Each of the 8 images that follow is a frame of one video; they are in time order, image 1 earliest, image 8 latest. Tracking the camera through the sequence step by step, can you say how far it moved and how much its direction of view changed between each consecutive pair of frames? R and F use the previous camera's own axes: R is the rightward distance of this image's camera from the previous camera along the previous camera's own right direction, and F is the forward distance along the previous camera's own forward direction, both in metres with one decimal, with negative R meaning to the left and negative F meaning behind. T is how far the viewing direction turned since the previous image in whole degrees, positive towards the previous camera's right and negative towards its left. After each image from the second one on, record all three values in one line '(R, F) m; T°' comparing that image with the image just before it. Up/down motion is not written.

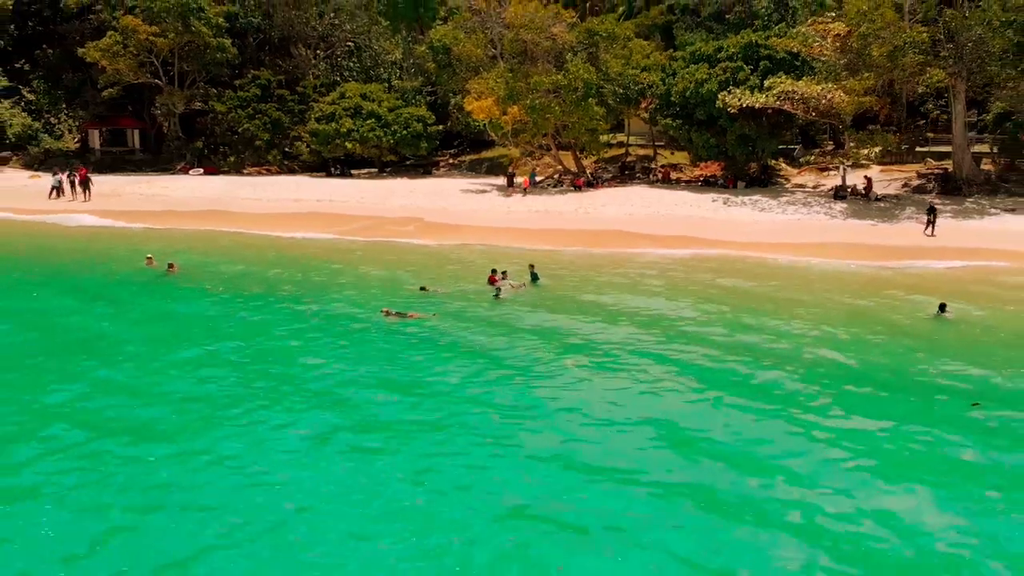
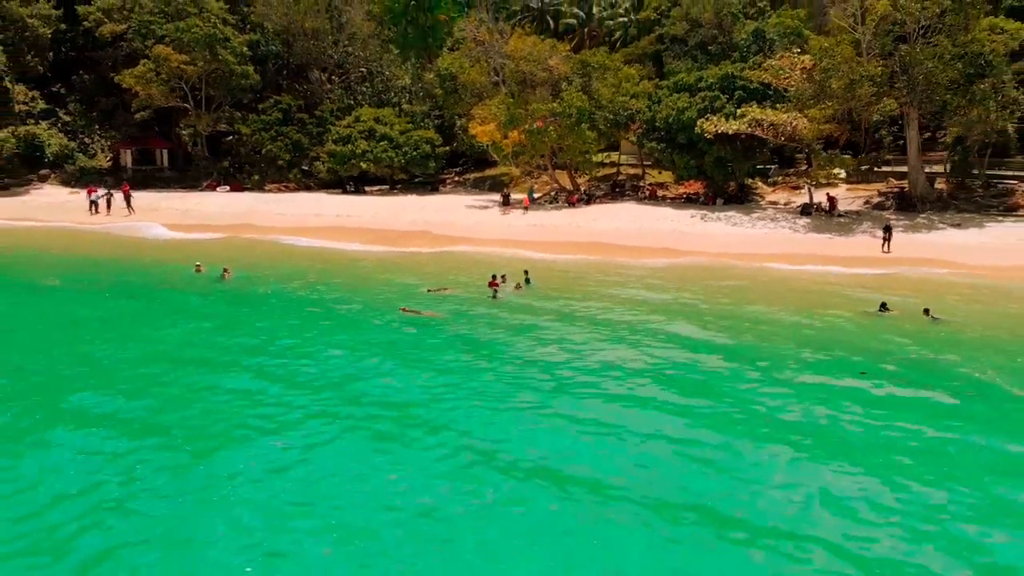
(+0.2, -3.1) m; 0°
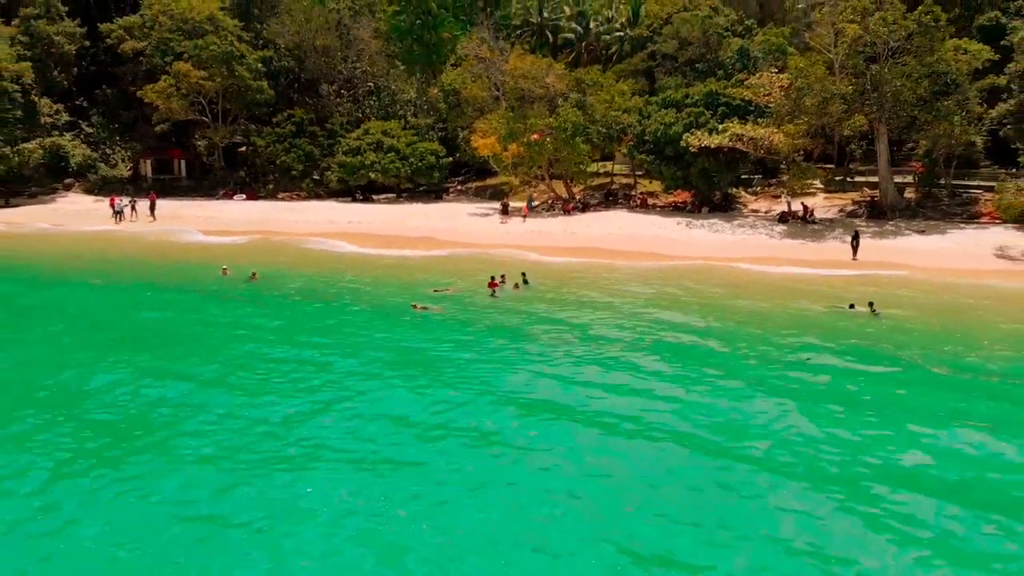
(+0.1, -2.4) m; 0°
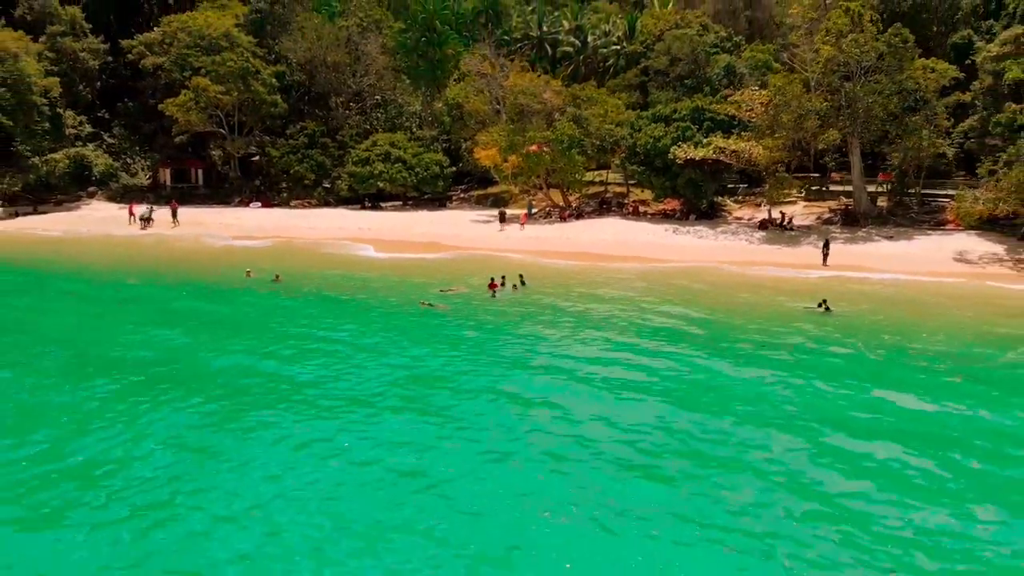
(+0.1, -2.5) m; 0°
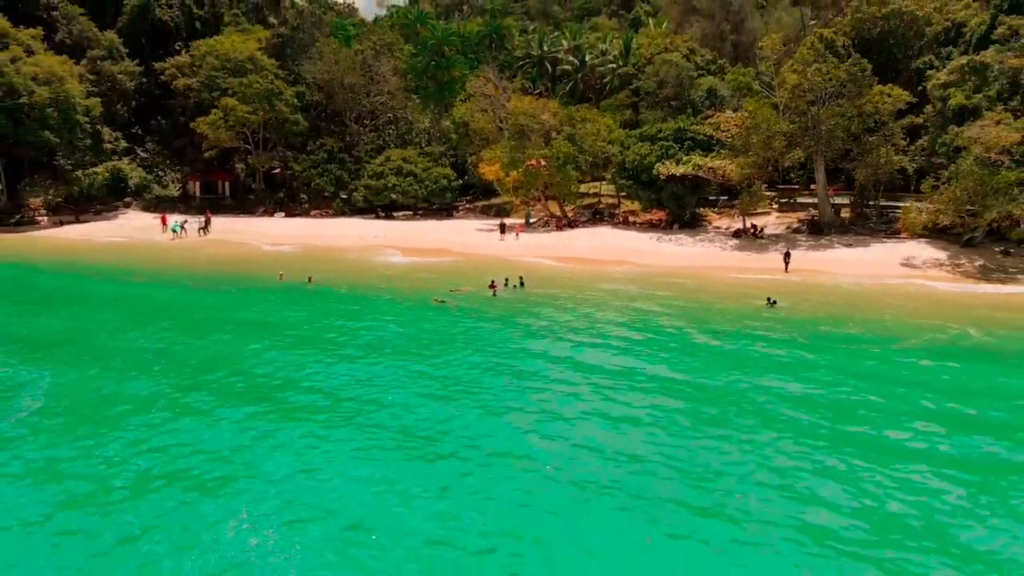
(+0.1, -4.3) m; 0°
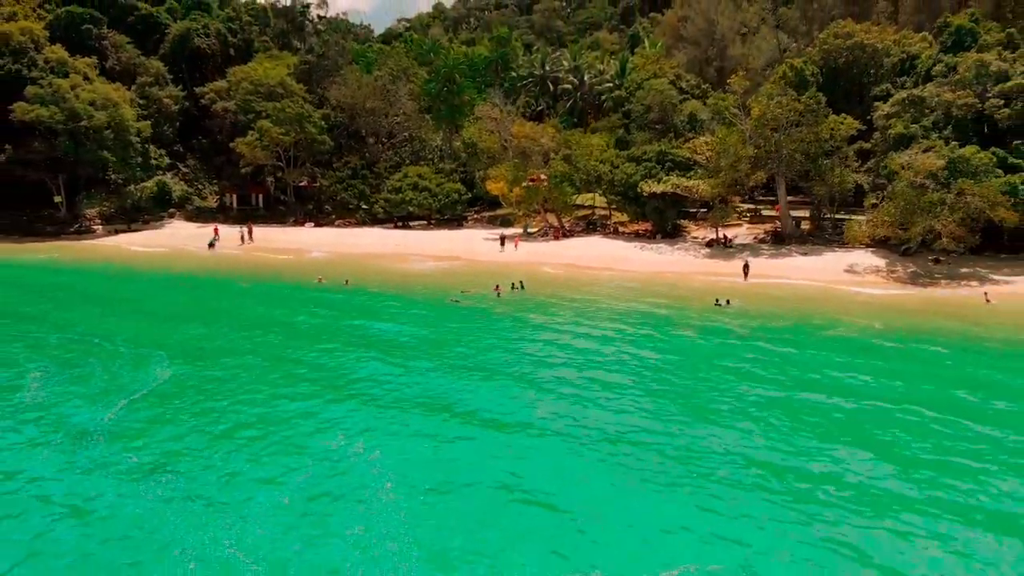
(+0.2, -6.2) m; 0°
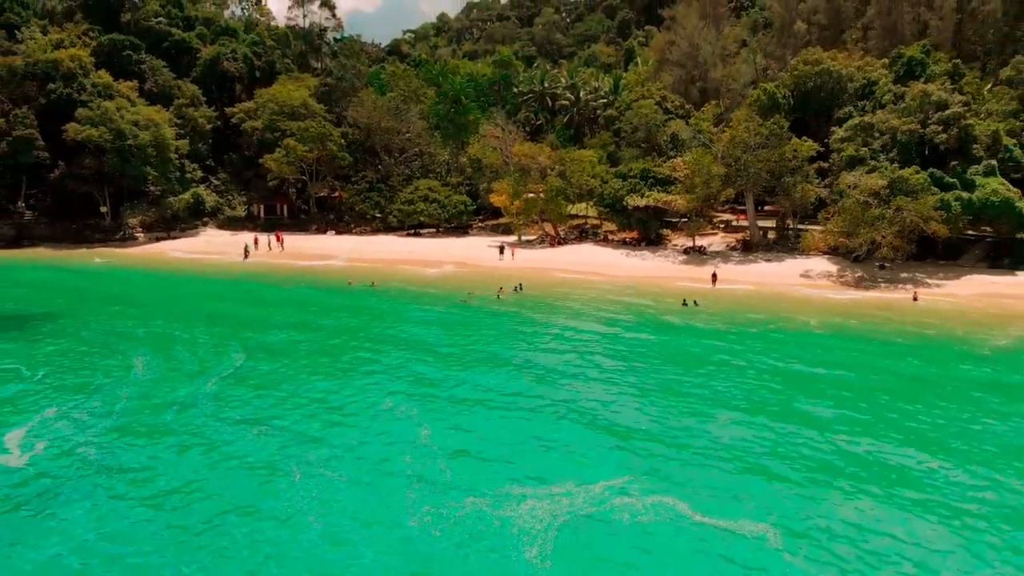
(+0.1, -6.4) m; 0°
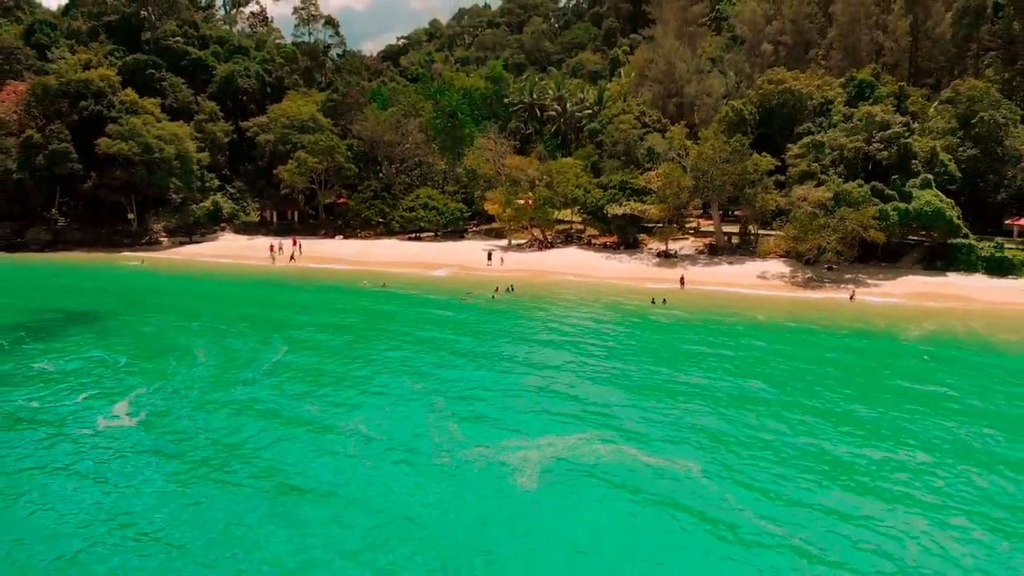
(-0.1, -6.4) m; +1°
